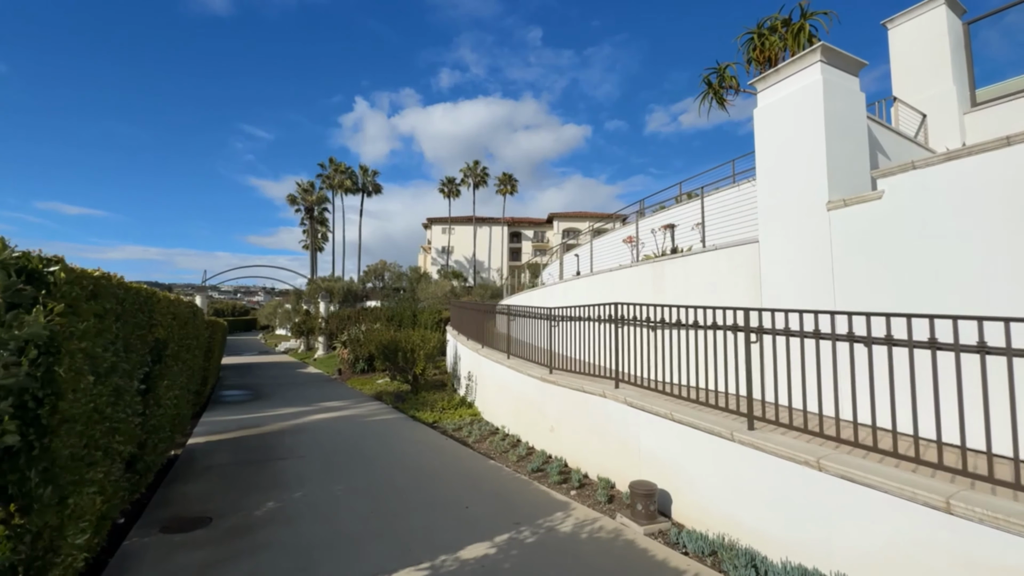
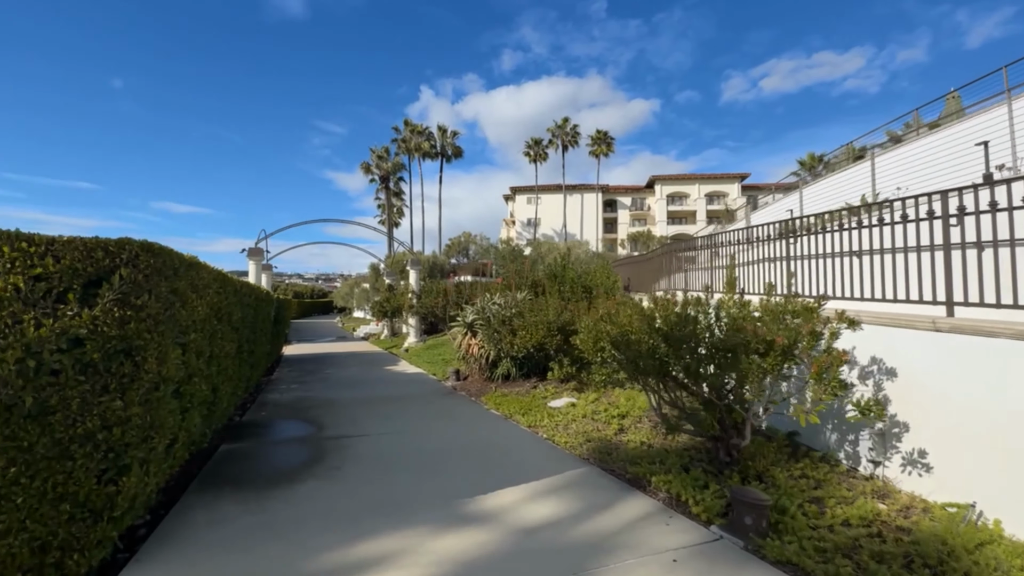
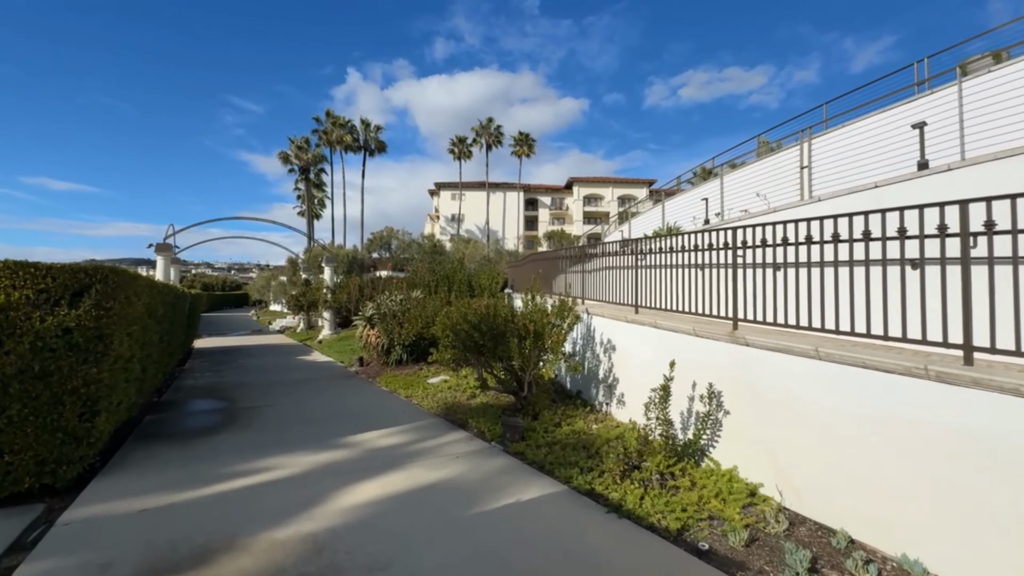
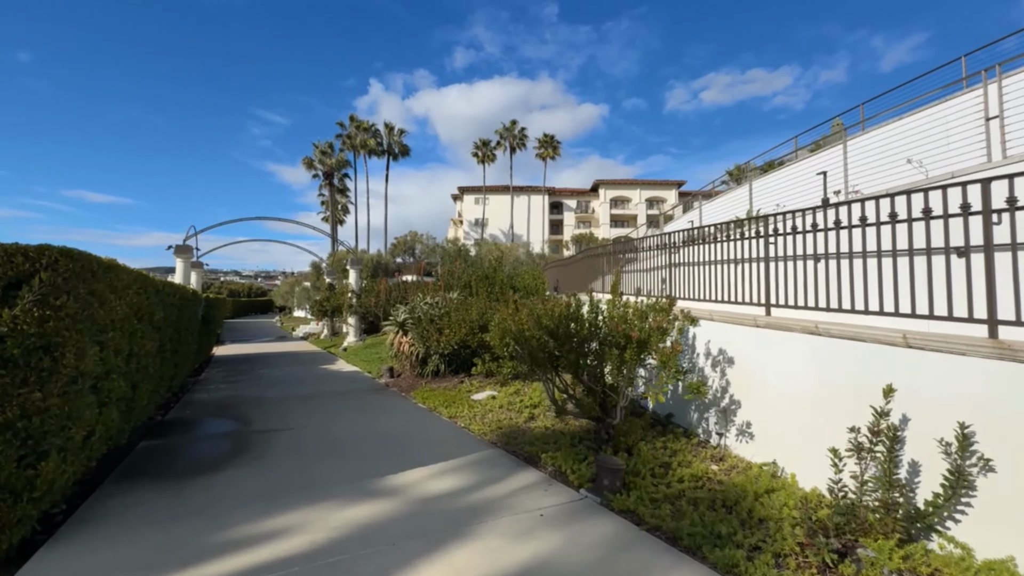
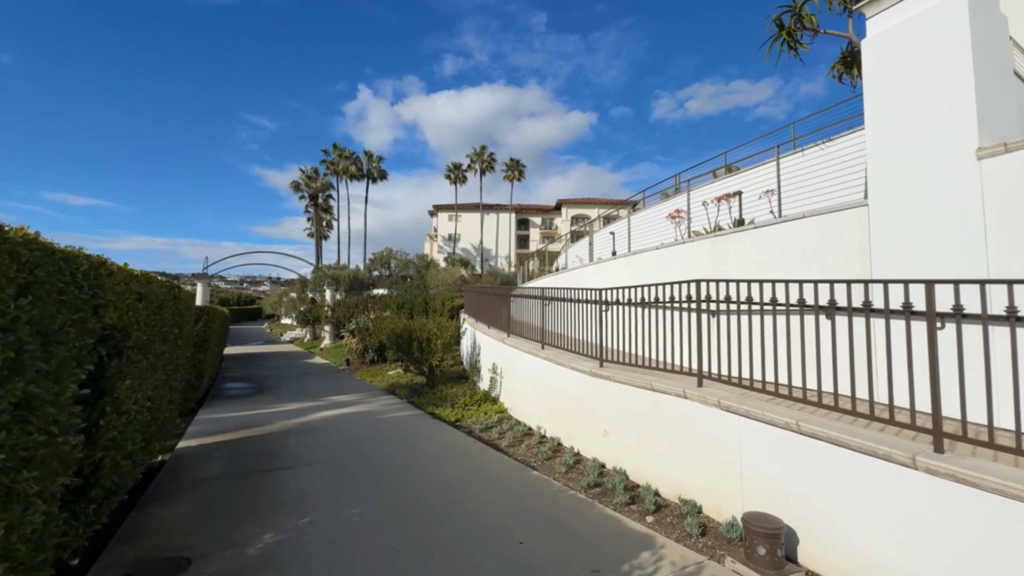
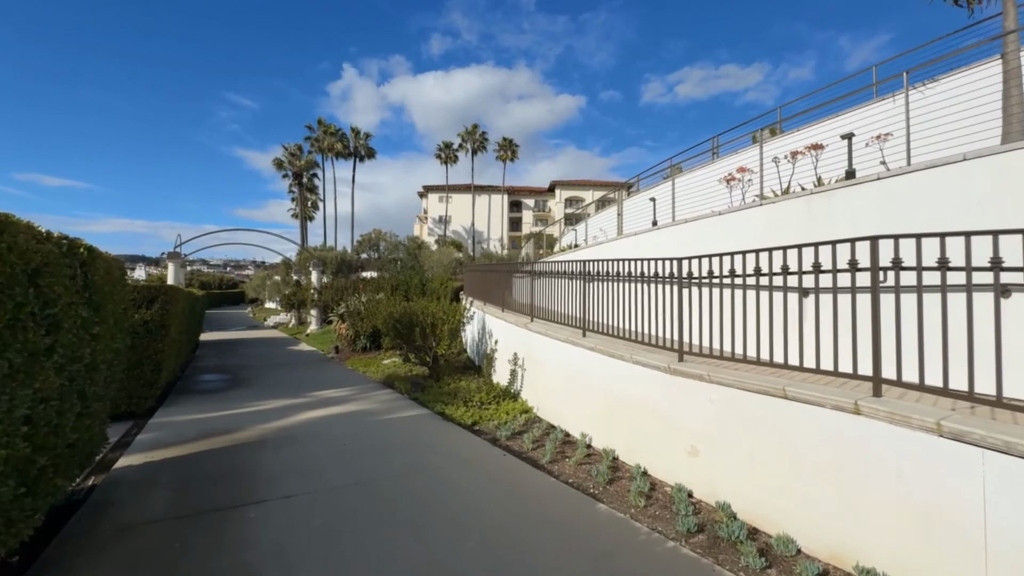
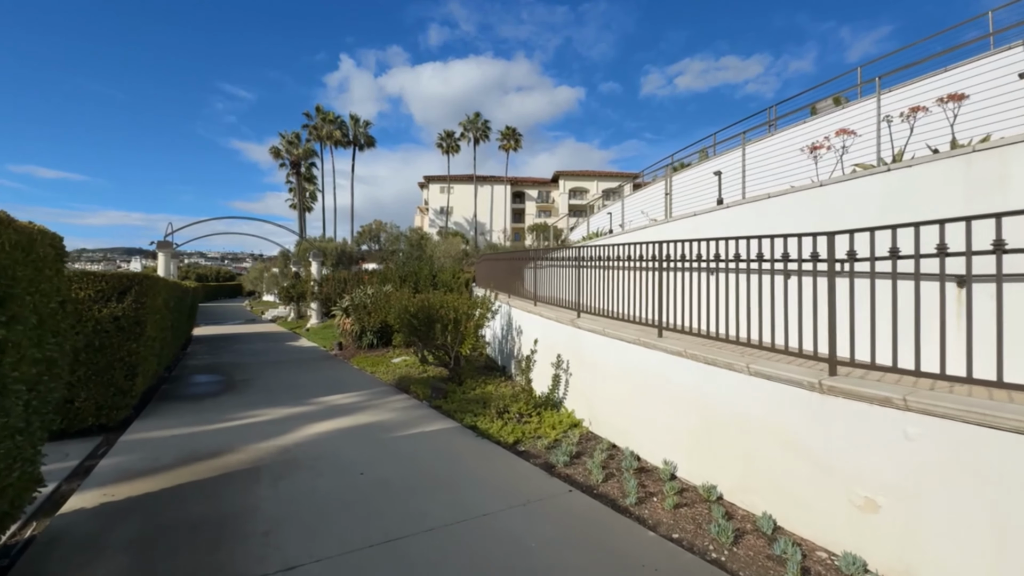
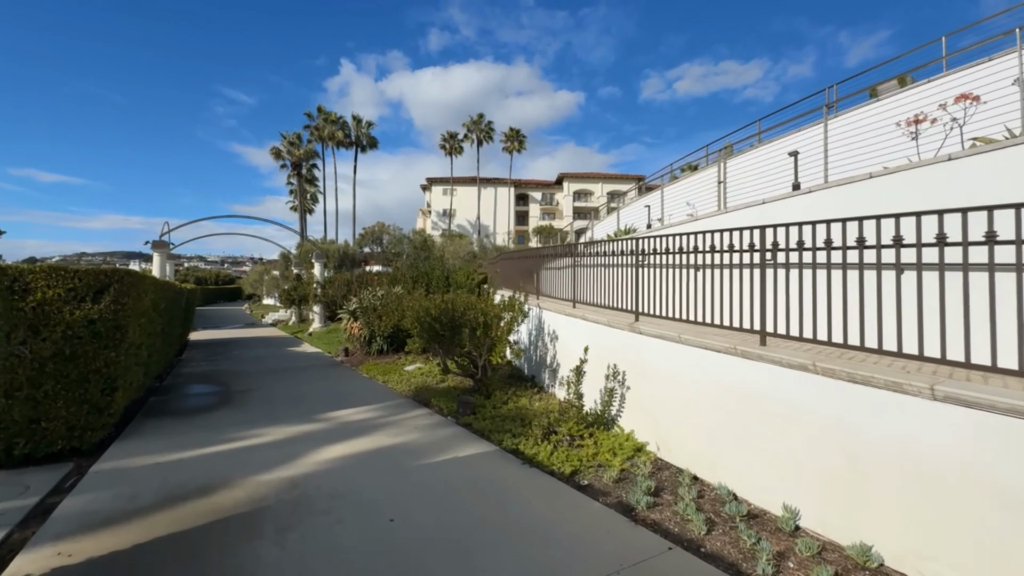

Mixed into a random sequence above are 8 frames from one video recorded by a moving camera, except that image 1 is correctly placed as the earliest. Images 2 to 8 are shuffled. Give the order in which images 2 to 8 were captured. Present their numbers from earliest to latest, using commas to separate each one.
5, 6, 7, 8, 3, 4, 2
